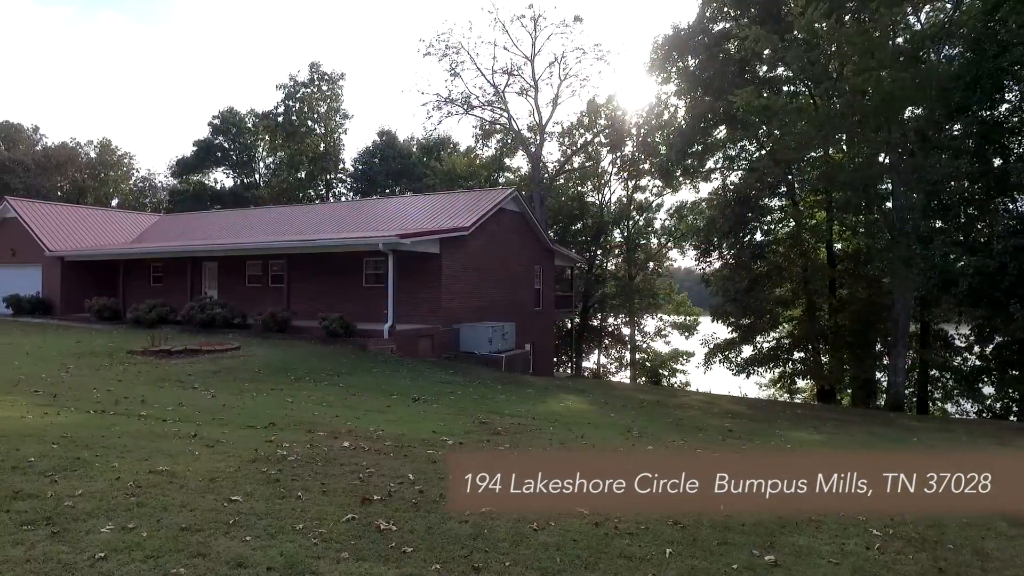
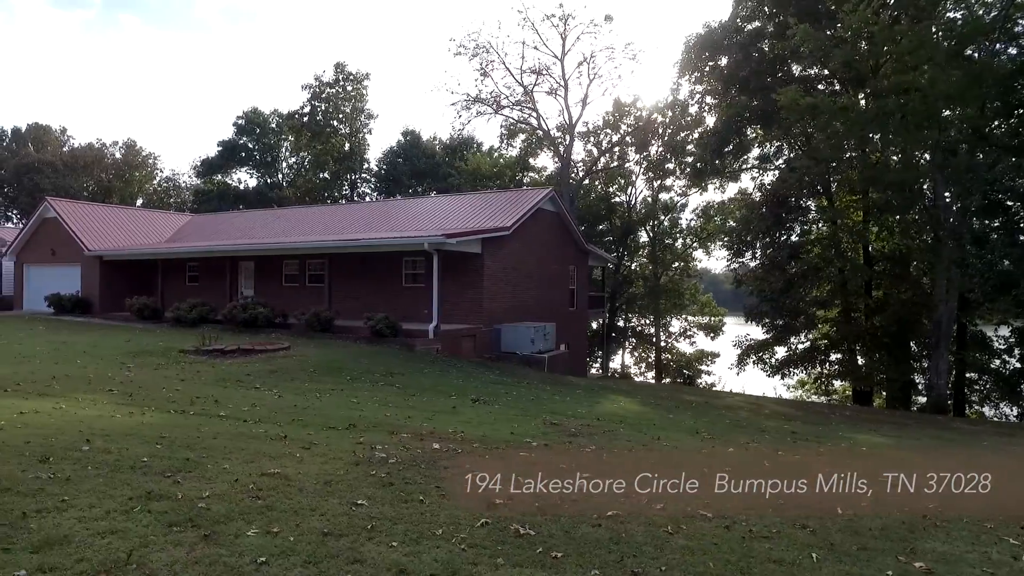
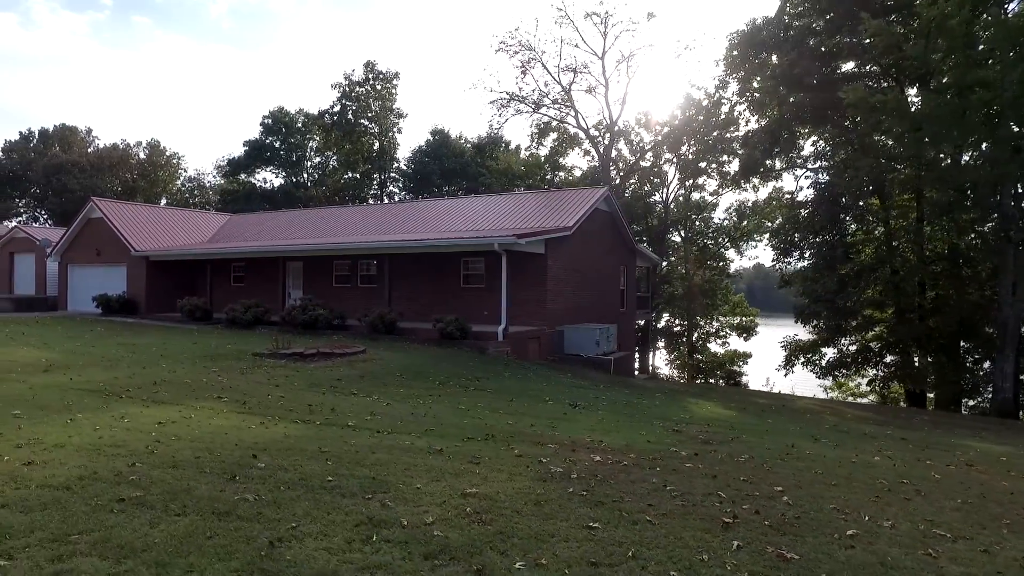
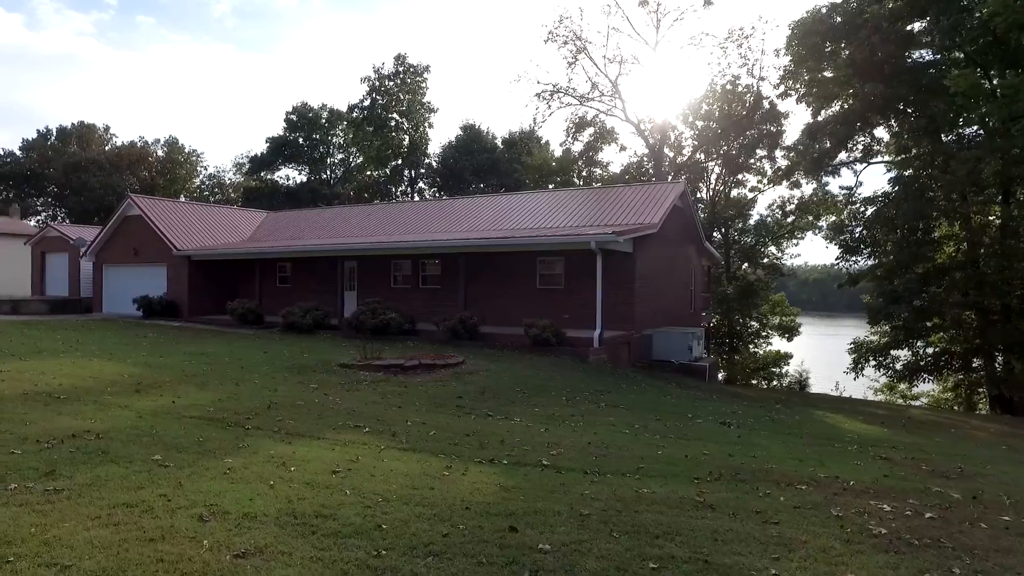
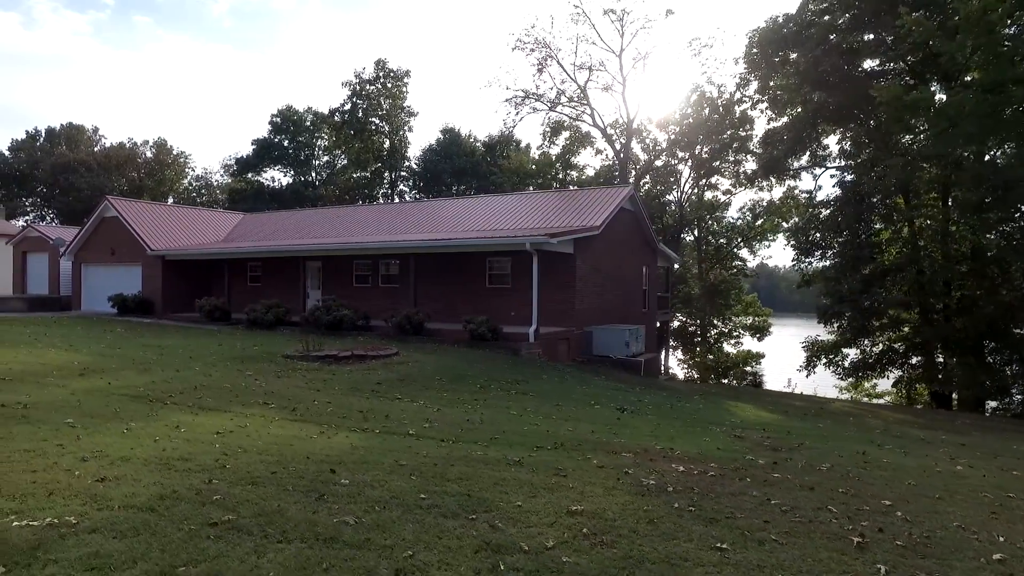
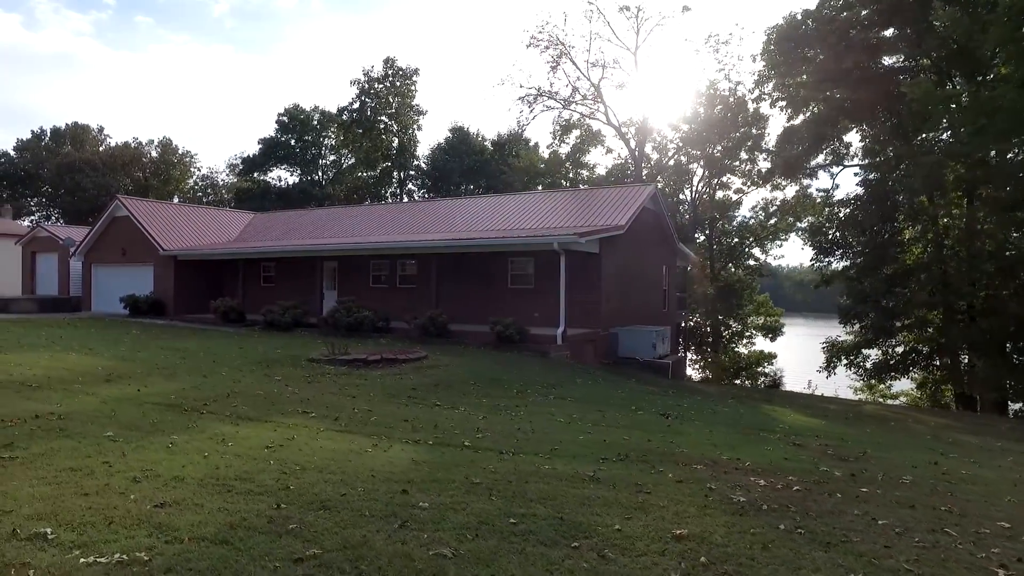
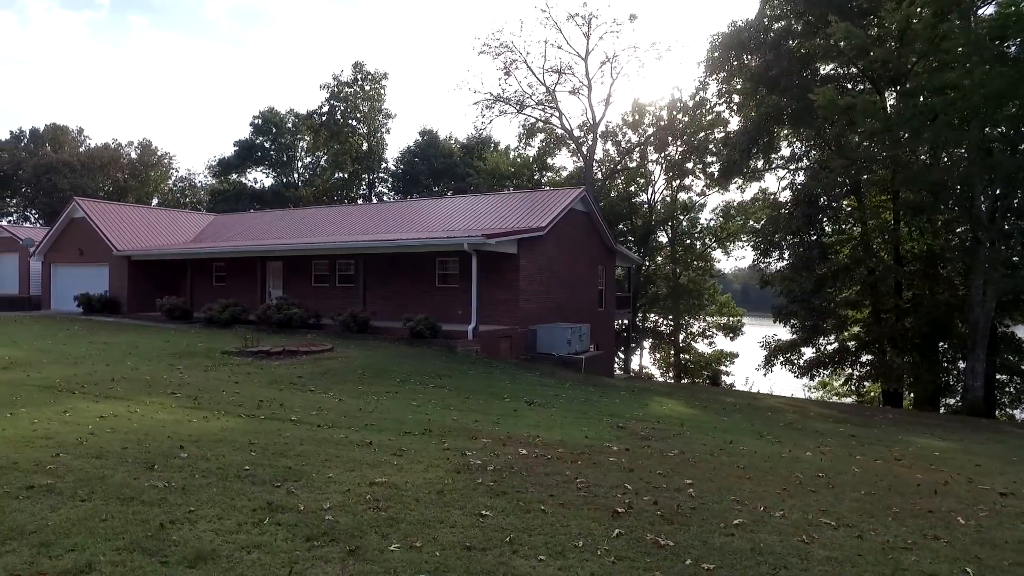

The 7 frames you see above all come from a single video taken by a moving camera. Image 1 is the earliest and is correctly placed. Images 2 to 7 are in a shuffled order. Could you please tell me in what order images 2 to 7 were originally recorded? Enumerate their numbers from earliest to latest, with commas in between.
2, 7, 3, 5, 6, 4
